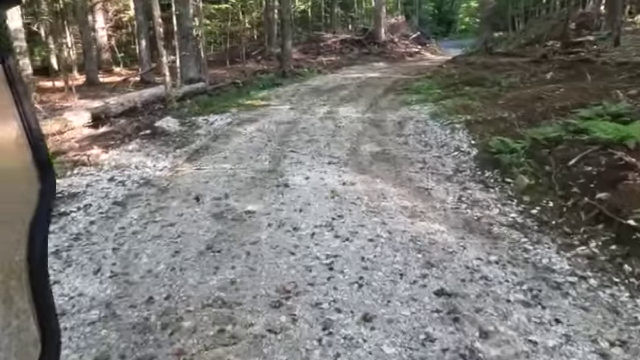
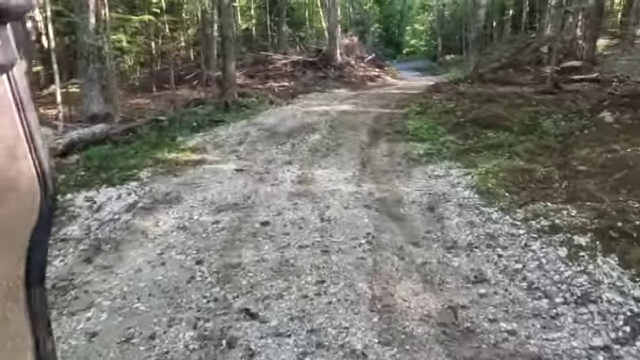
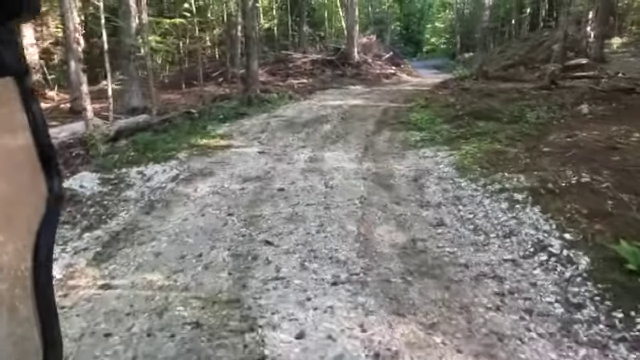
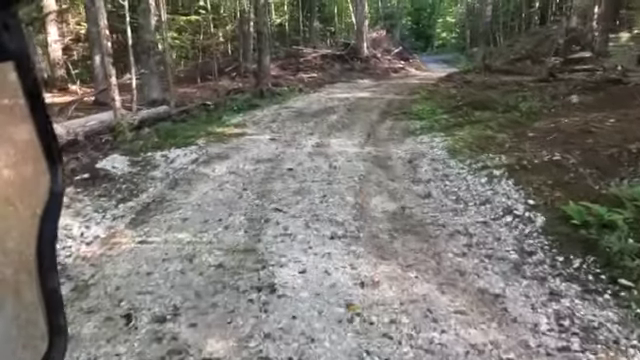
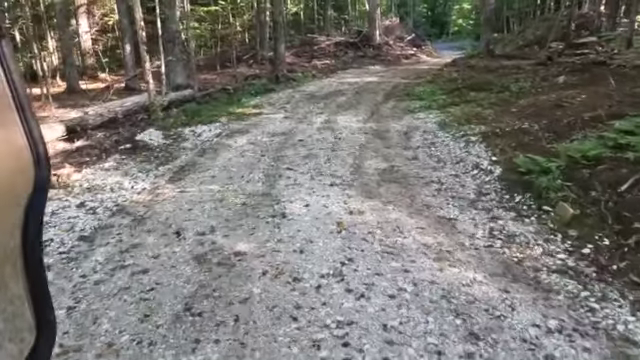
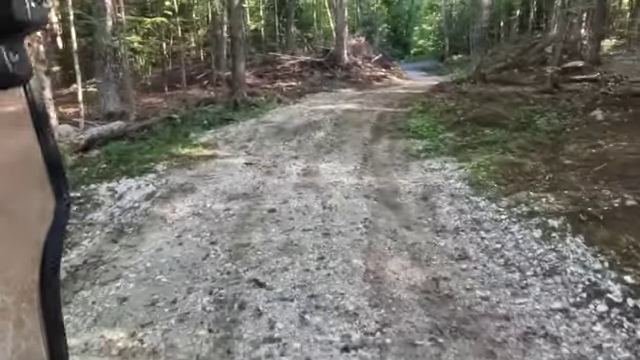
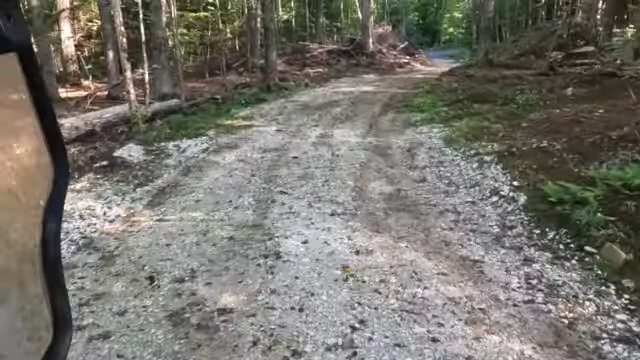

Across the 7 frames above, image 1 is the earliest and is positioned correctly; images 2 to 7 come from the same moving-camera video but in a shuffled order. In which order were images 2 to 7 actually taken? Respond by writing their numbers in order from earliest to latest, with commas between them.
5, 7, 4, 3, 6, 2
